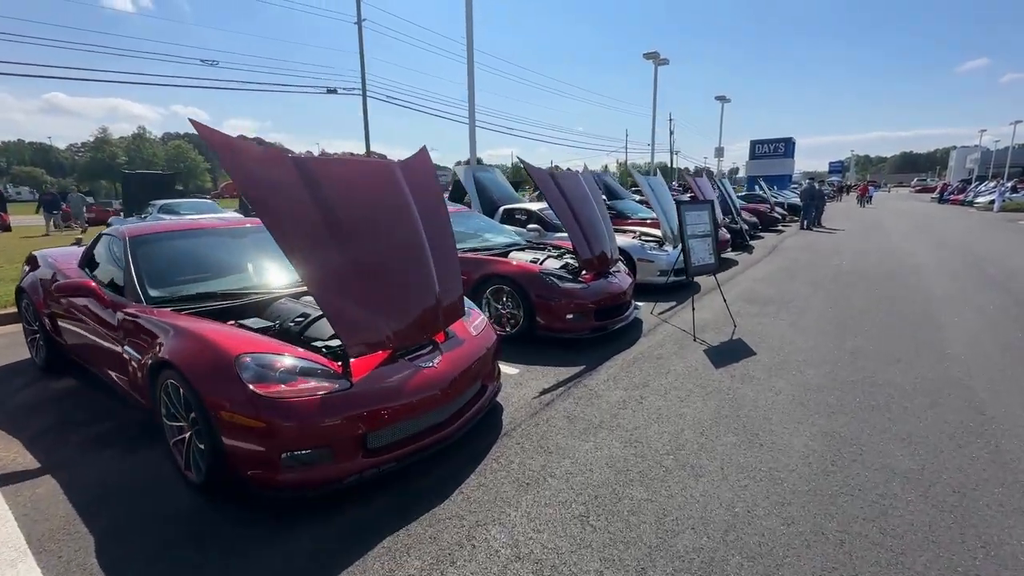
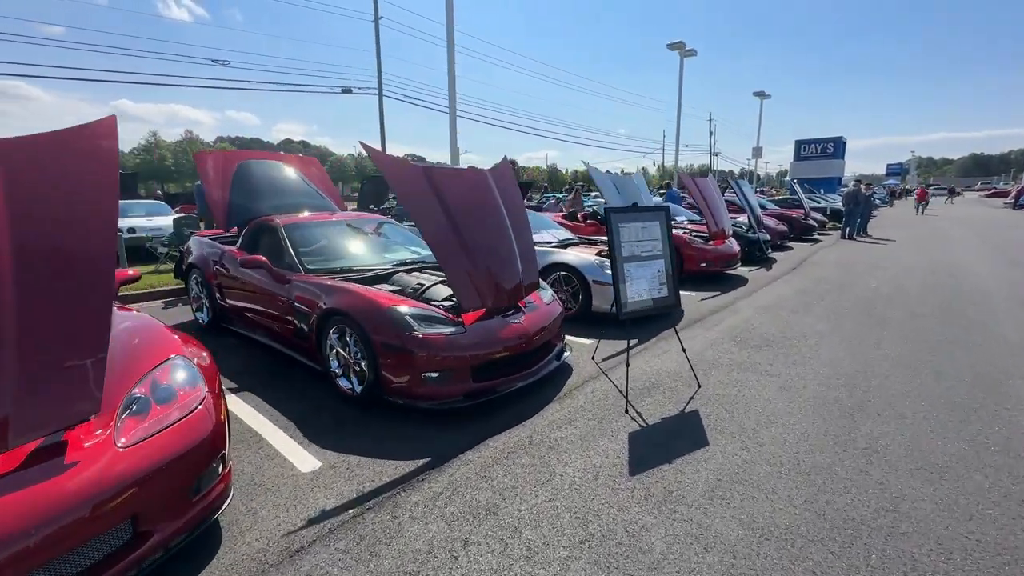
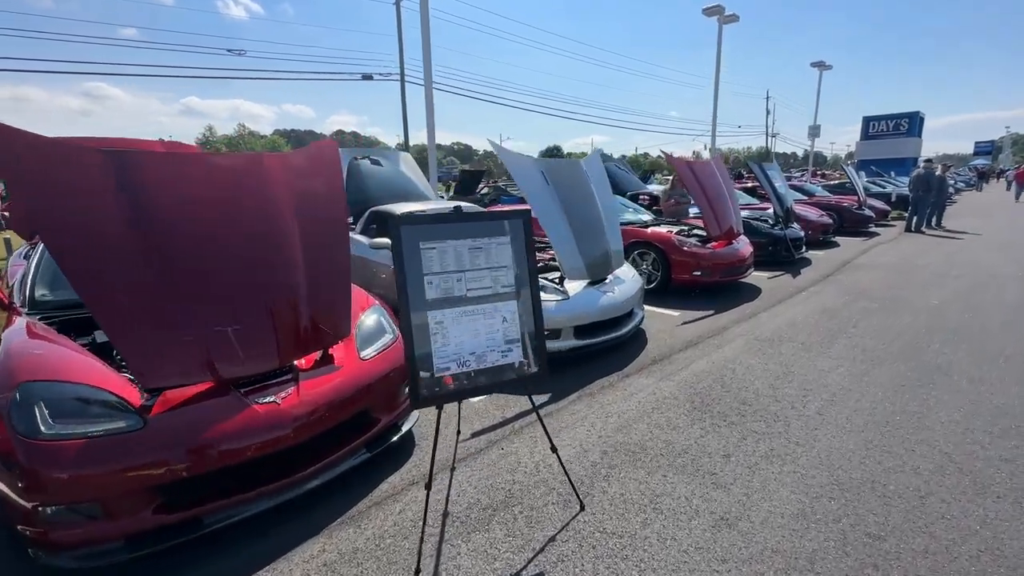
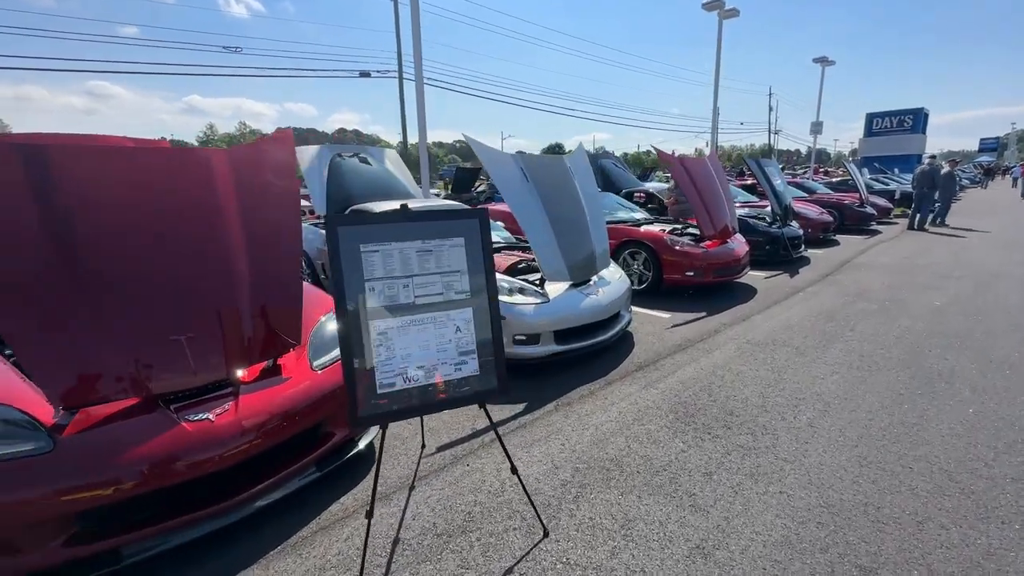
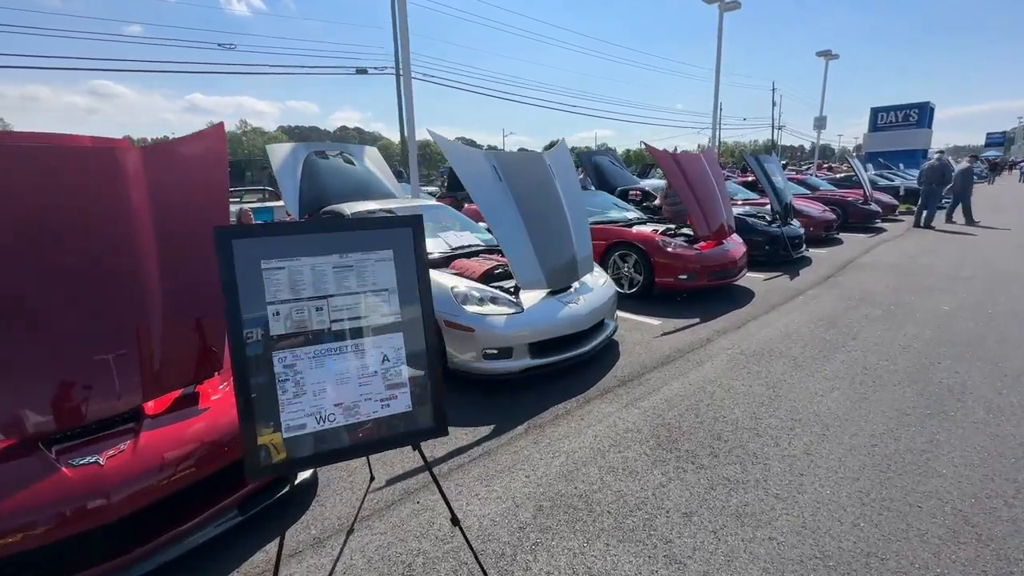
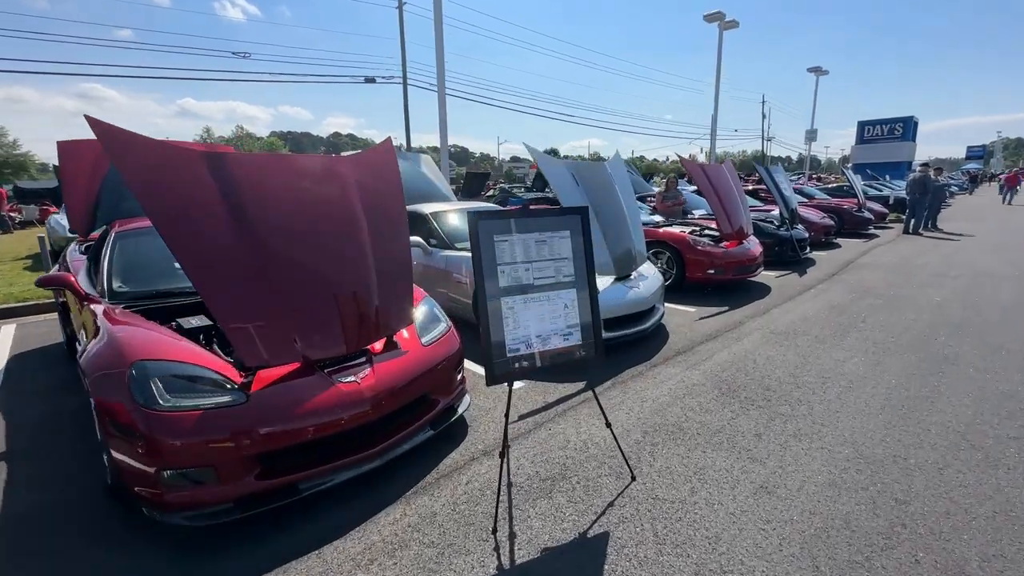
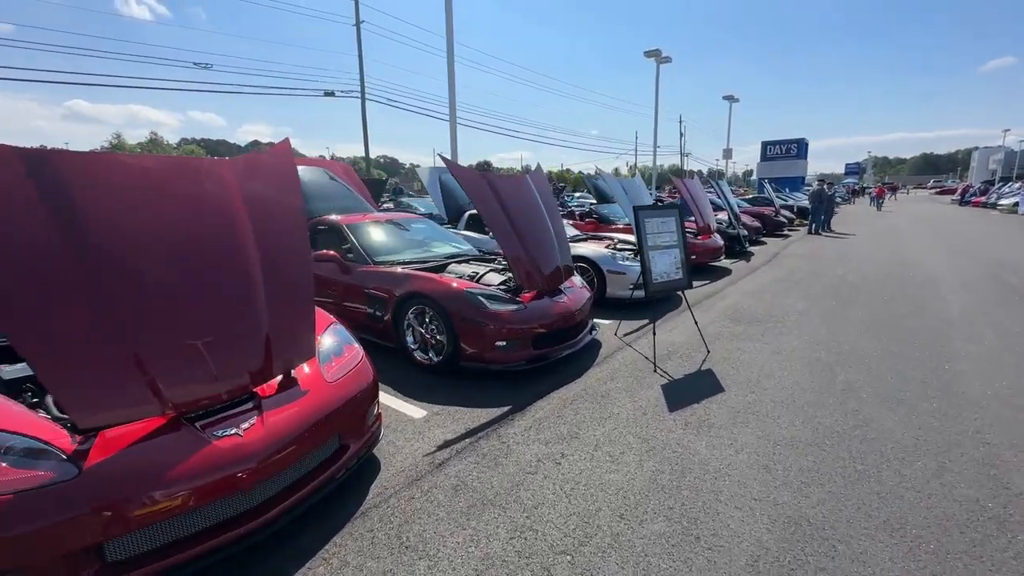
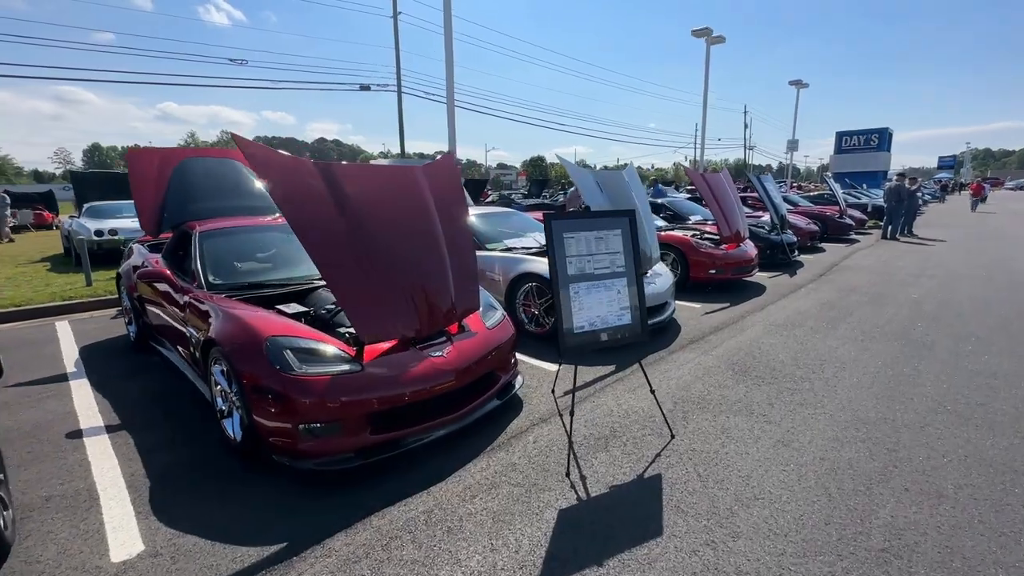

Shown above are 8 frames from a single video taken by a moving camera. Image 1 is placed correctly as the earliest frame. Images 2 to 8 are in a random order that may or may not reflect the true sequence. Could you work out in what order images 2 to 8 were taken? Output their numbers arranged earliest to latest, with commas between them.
7, 2, 8, 6, 3, 4, 5
